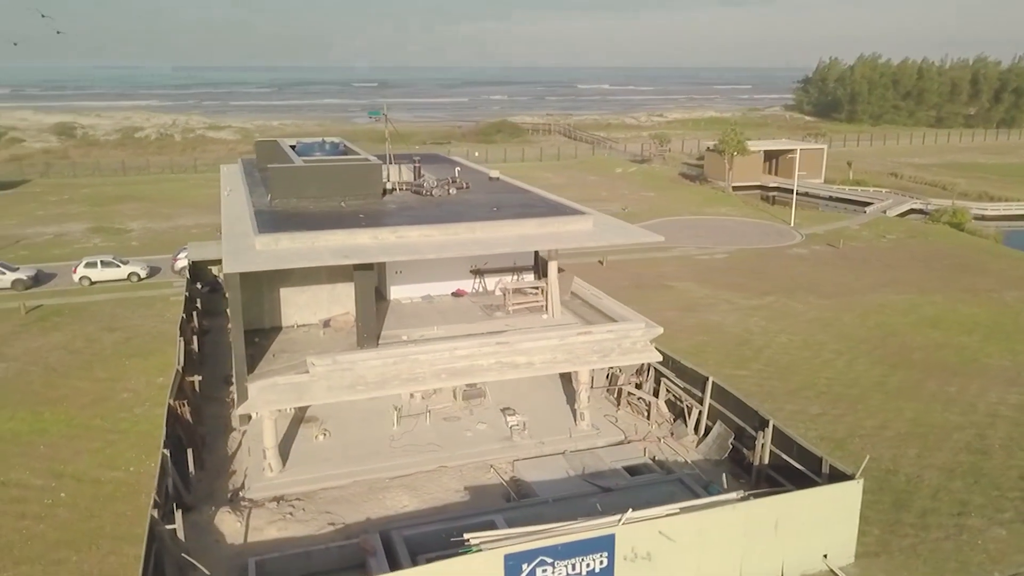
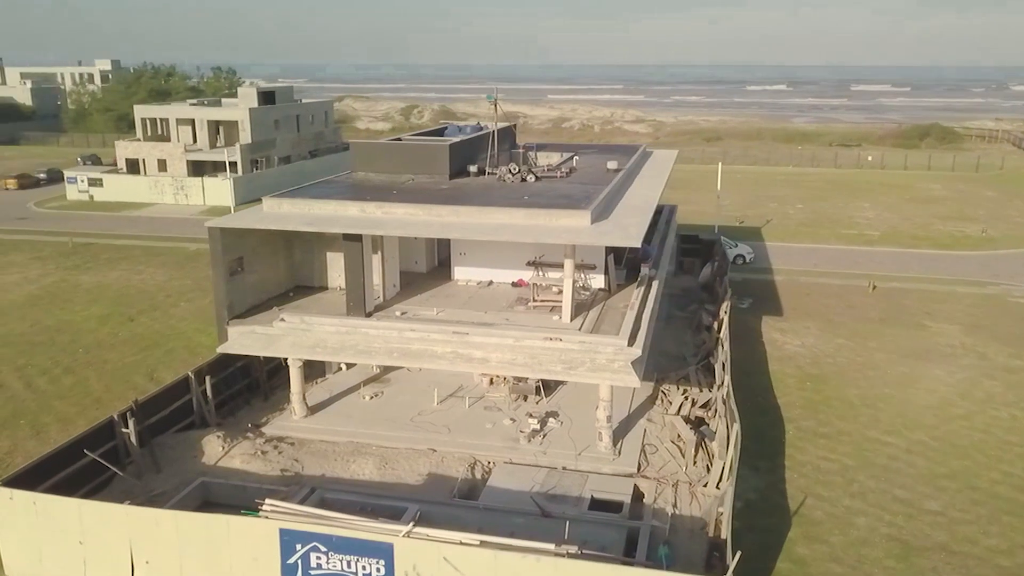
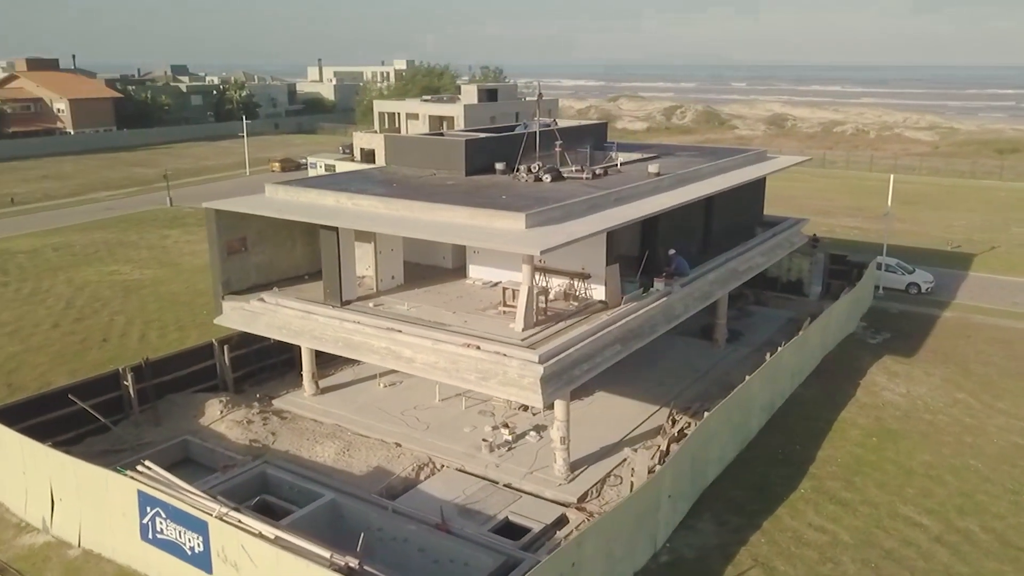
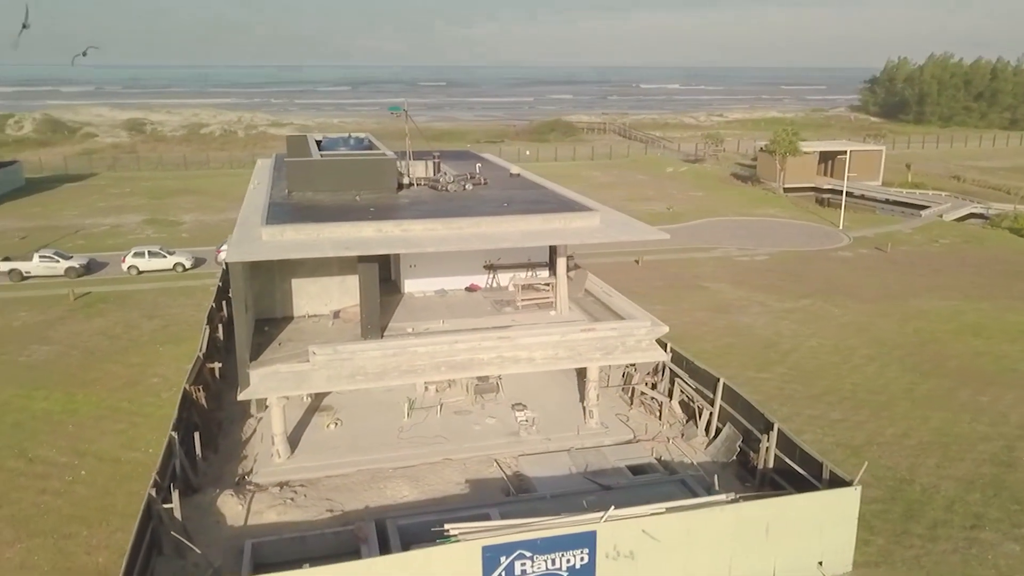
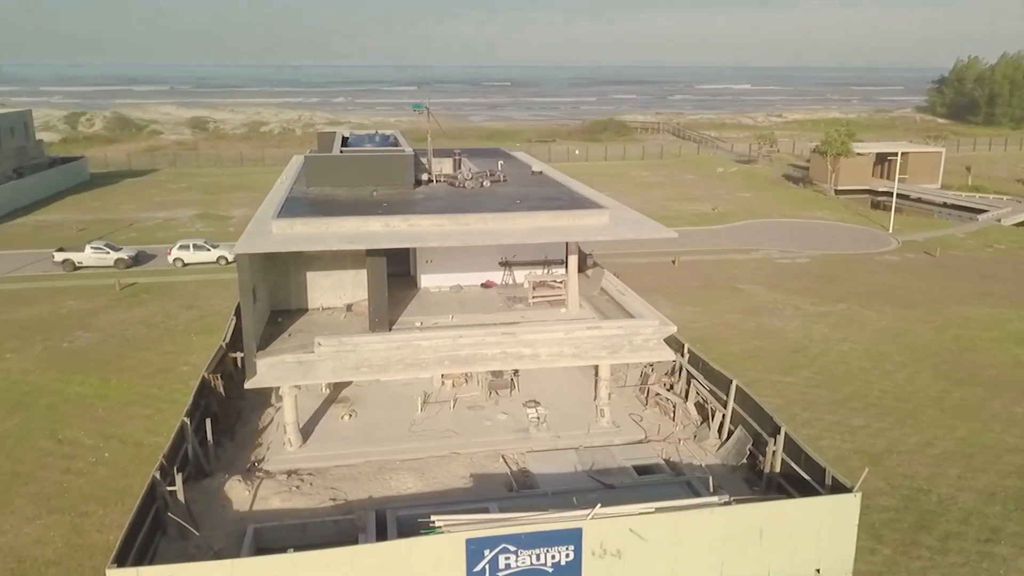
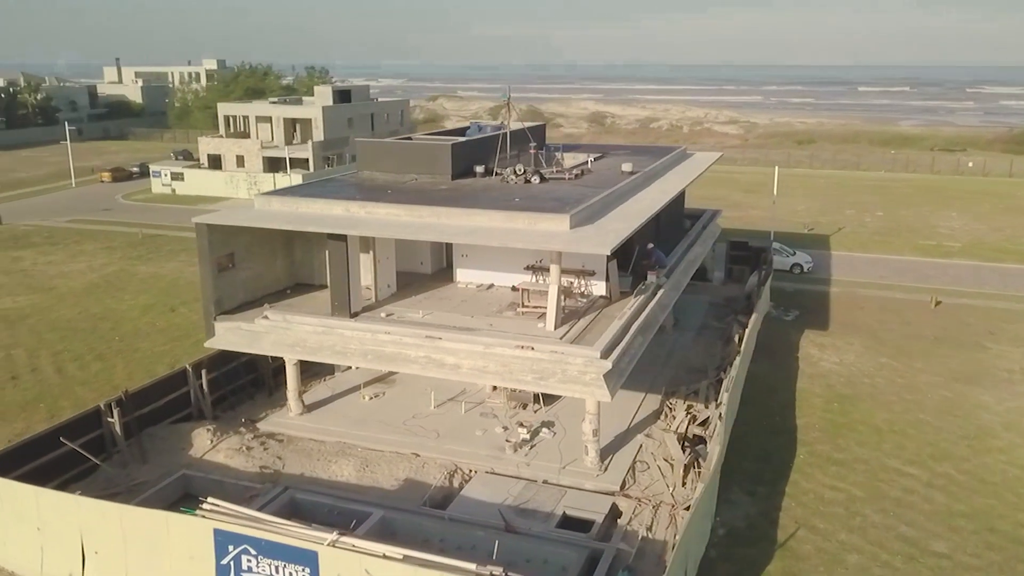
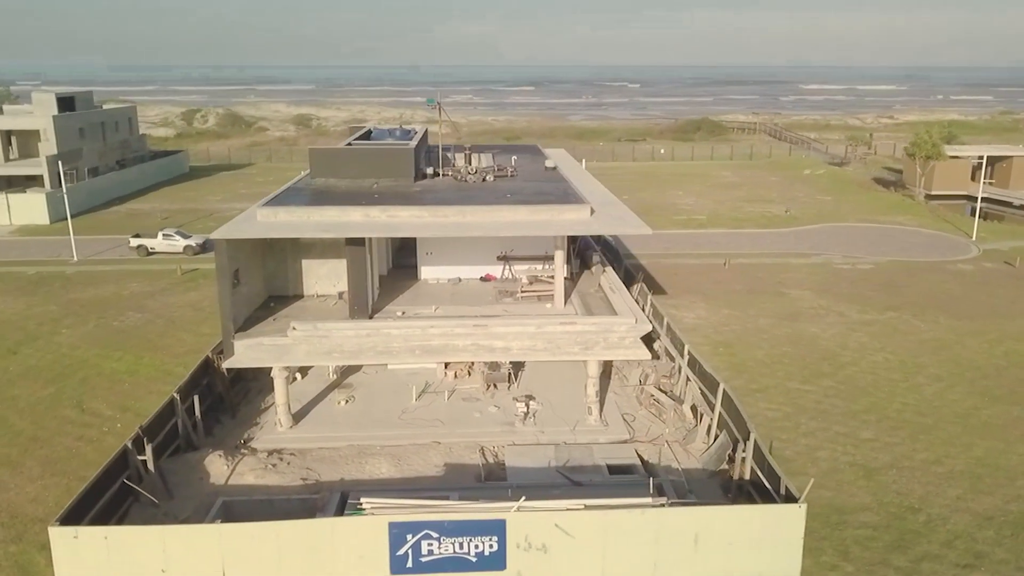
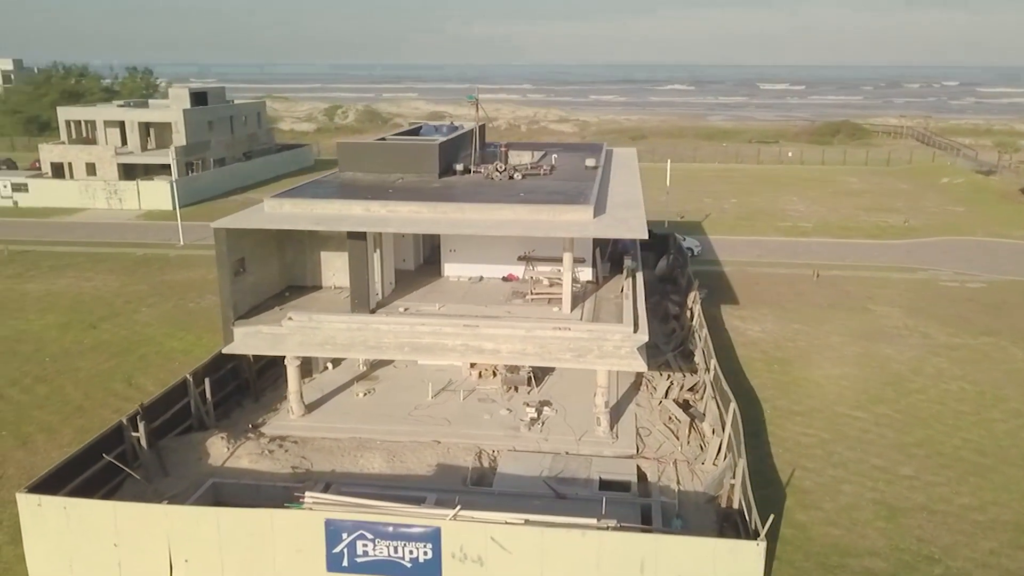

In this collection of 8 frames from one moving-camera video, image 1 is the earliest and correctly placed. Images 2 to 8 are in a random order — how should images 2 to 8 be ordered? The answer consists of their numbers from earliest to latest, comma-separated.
4, 5, 7, 8, 2, 6, 3
